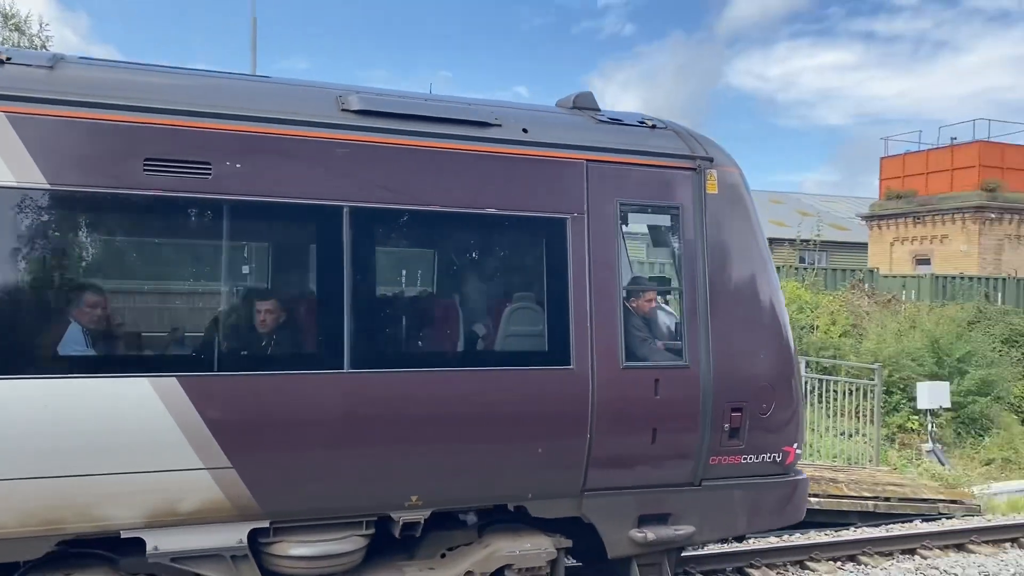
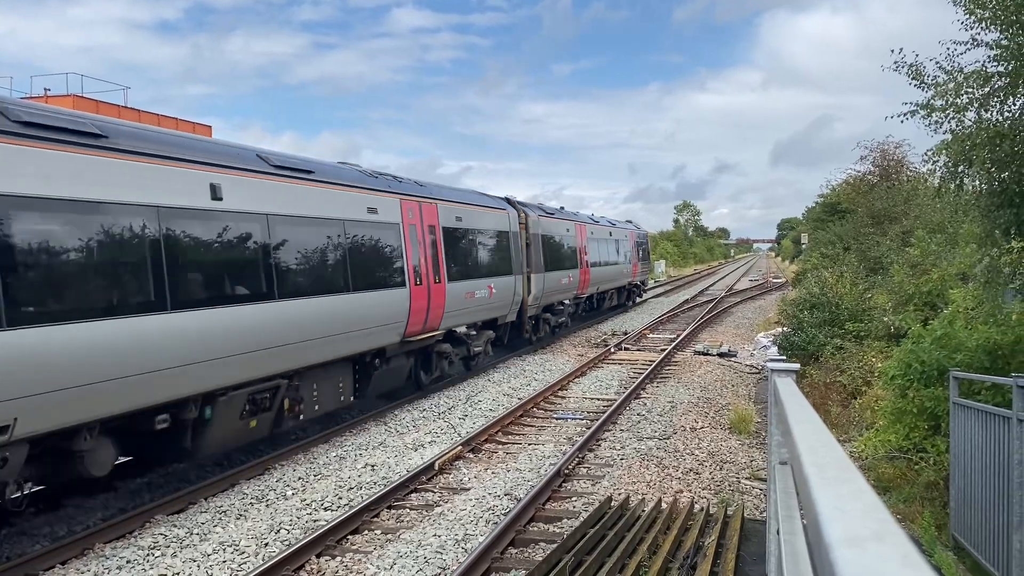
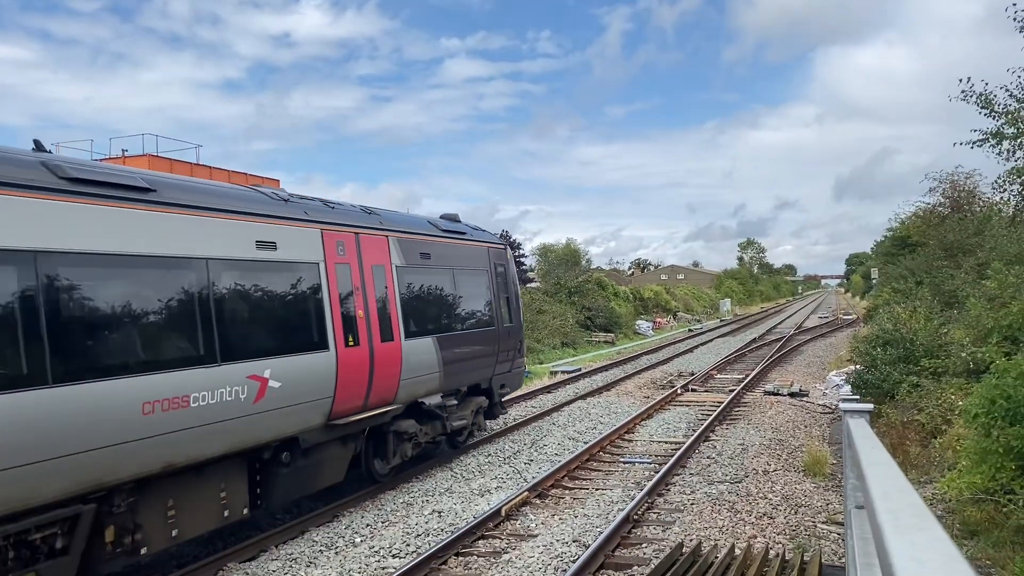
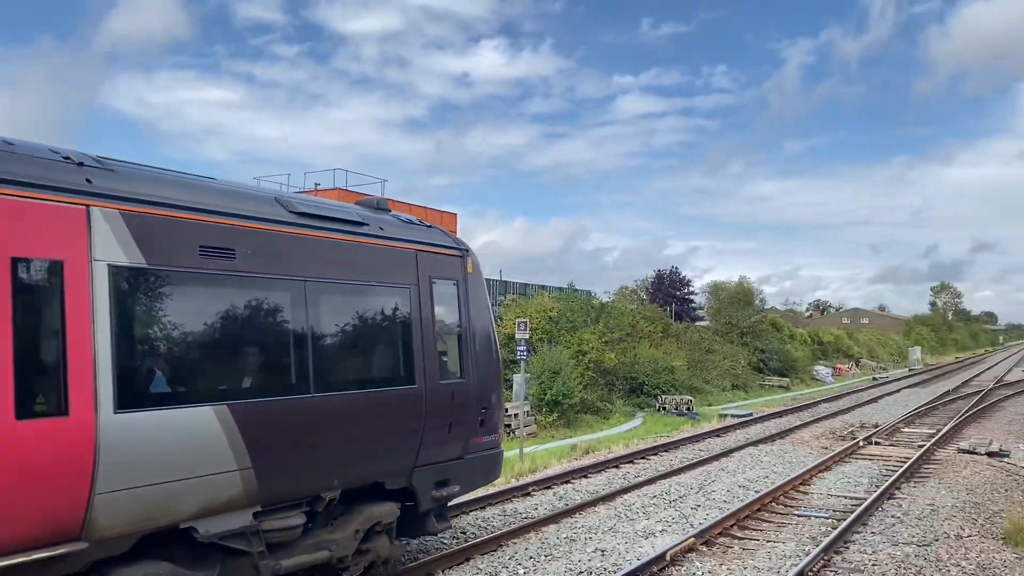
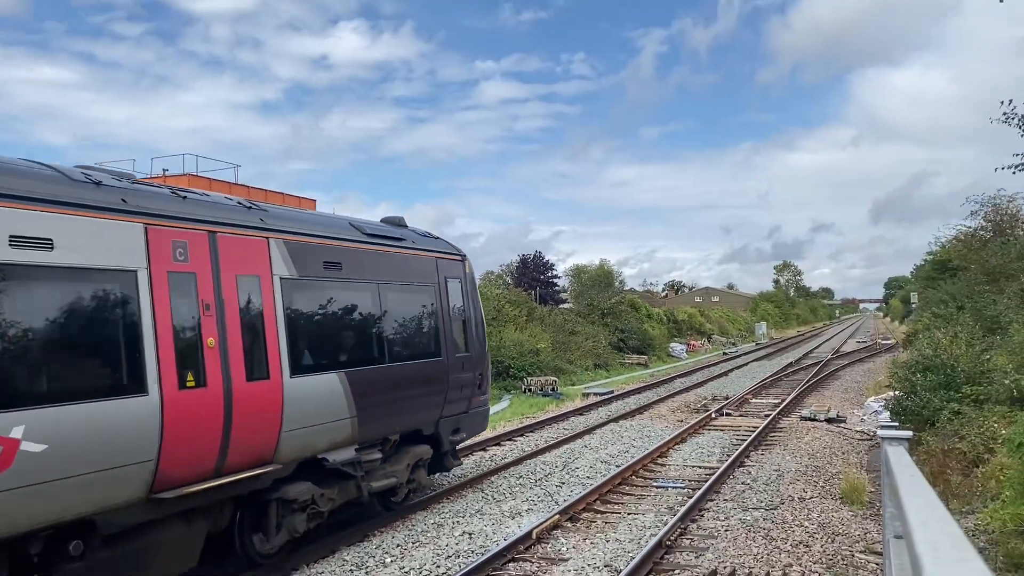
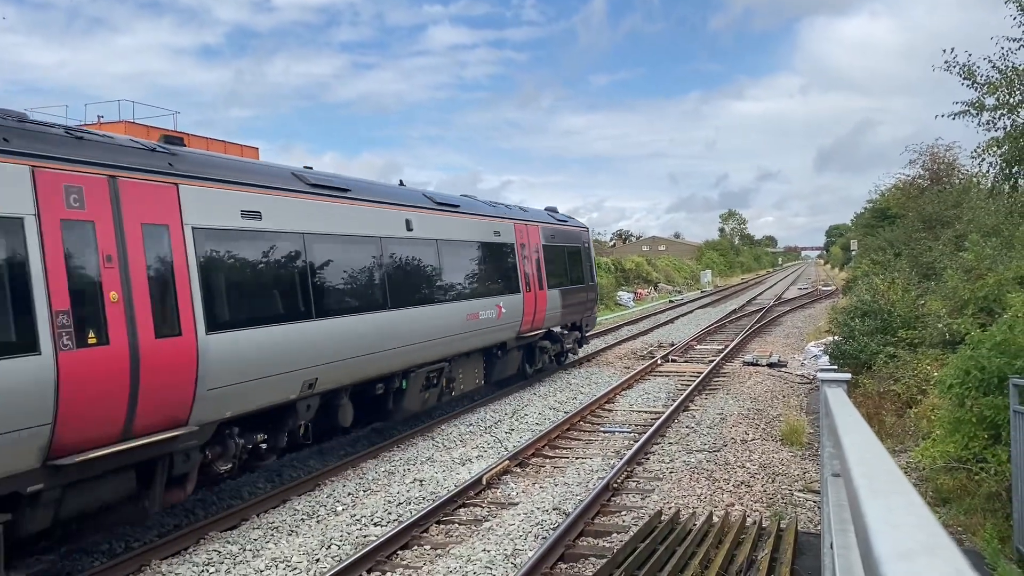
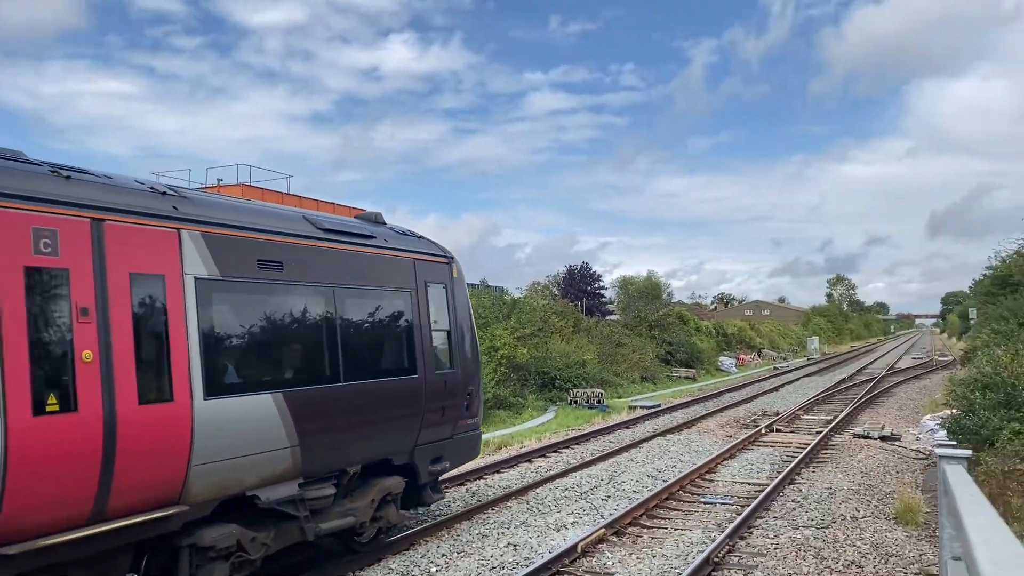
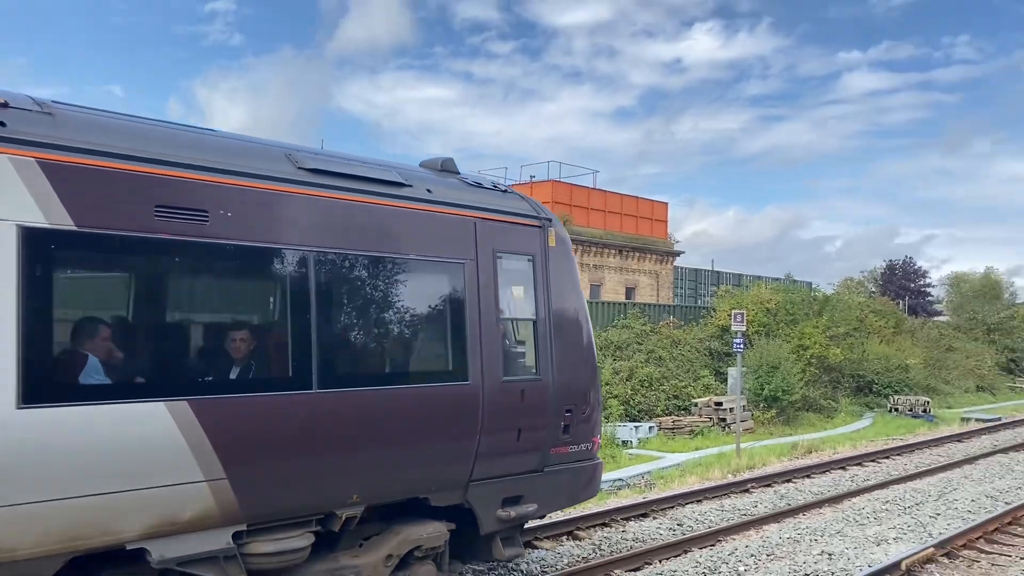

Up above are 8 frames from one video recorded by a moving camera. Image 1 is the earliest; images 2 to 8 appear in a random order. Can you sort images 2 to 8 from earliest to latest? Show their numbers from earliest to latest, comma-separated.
8, 4, 7, 5, 3, 6, 2
